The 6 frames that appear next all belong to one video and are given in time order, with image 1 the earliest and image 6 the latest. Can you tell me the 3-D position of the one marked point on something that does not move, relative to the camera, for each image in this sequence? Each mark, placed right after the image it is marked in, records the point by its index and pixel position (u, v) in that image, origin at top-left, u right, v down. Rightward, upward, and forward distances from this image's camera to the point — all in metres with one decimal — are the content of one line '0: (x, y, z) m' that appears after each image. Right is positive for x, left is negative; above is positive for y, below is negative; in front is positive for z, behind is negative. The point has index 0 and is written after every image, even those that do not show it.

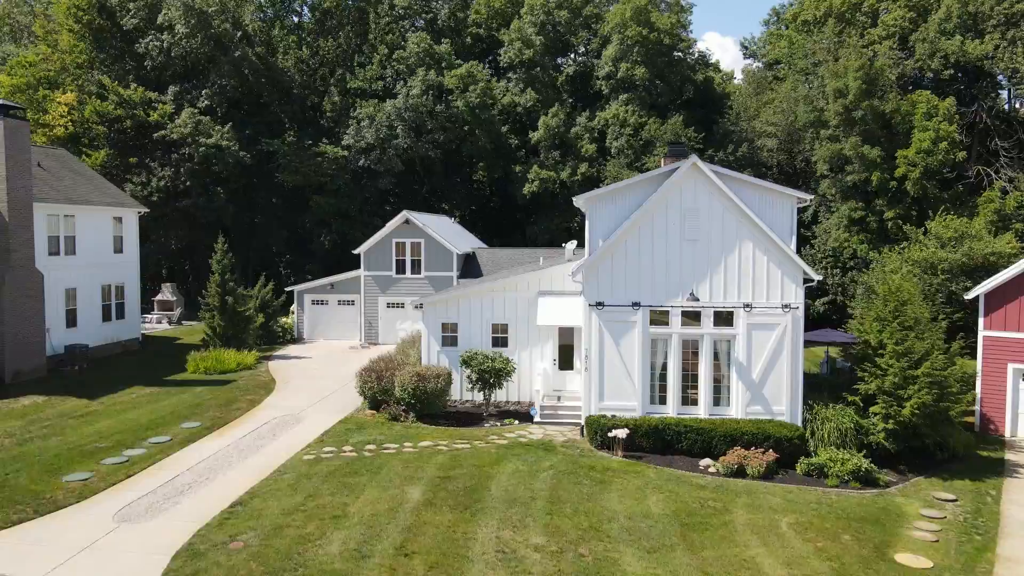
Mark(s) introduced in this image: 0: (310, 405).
0: (-4.6, -2.7, +17.2) m
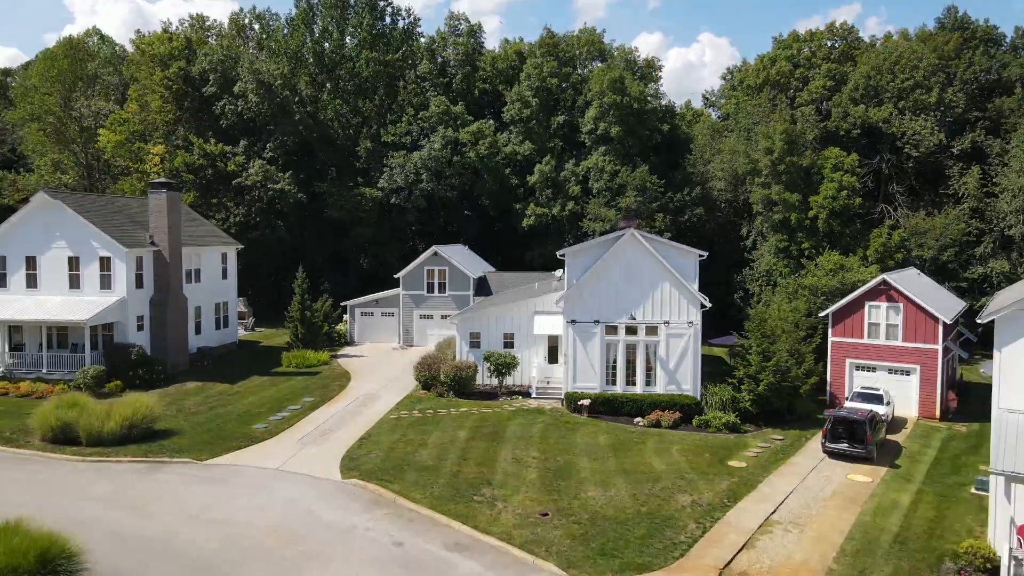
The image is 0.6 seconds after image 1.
0: (-4.4, -3.4, +25.4) m
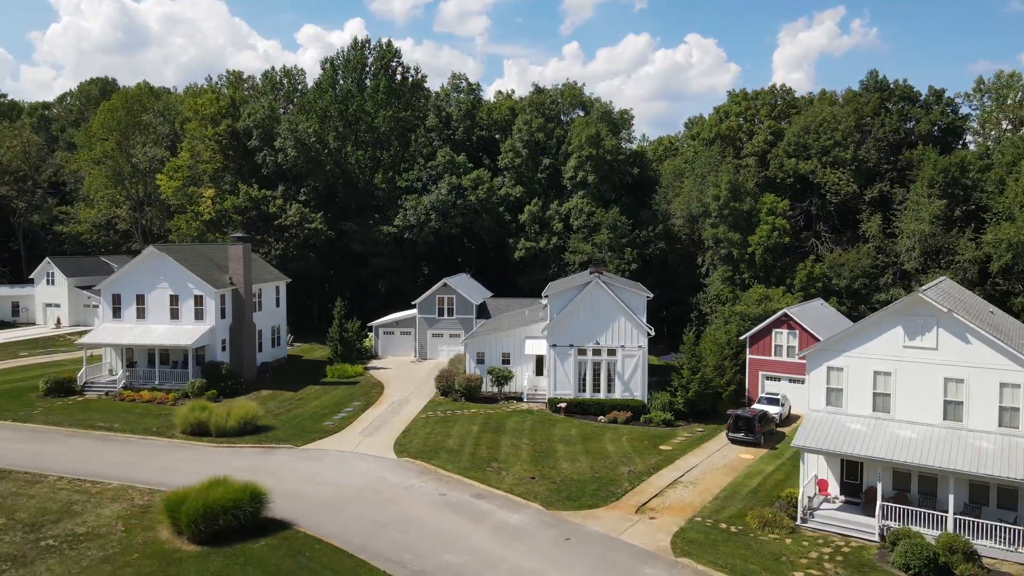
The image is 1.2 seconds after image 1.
0: (-4.6, -4.7, +33.4) m
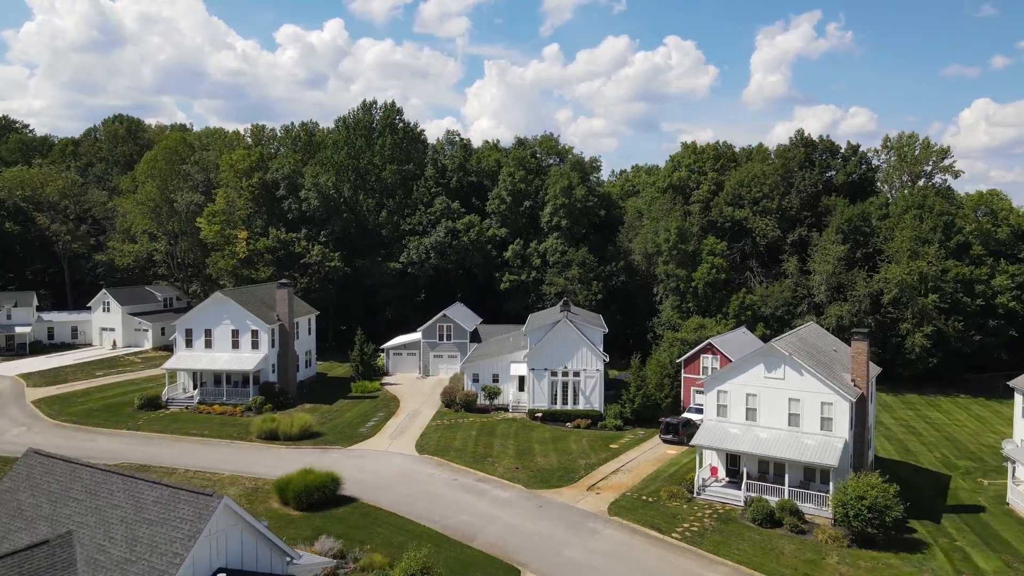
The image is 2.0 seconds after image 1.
0: (-5.3, -6.7, +42.7) m
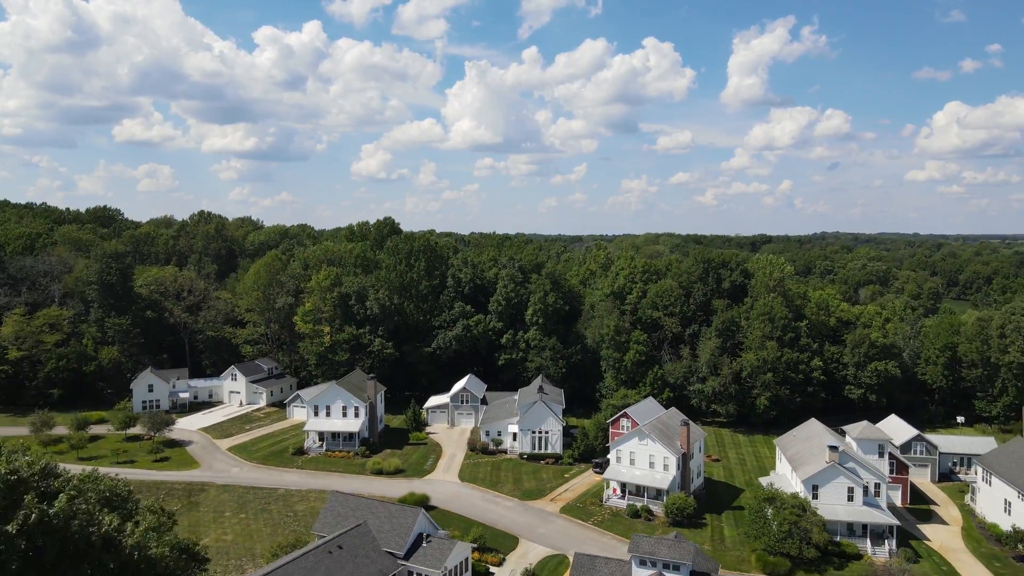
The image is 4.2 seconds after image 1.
0: (-5.6, -15.5, +71.6) m
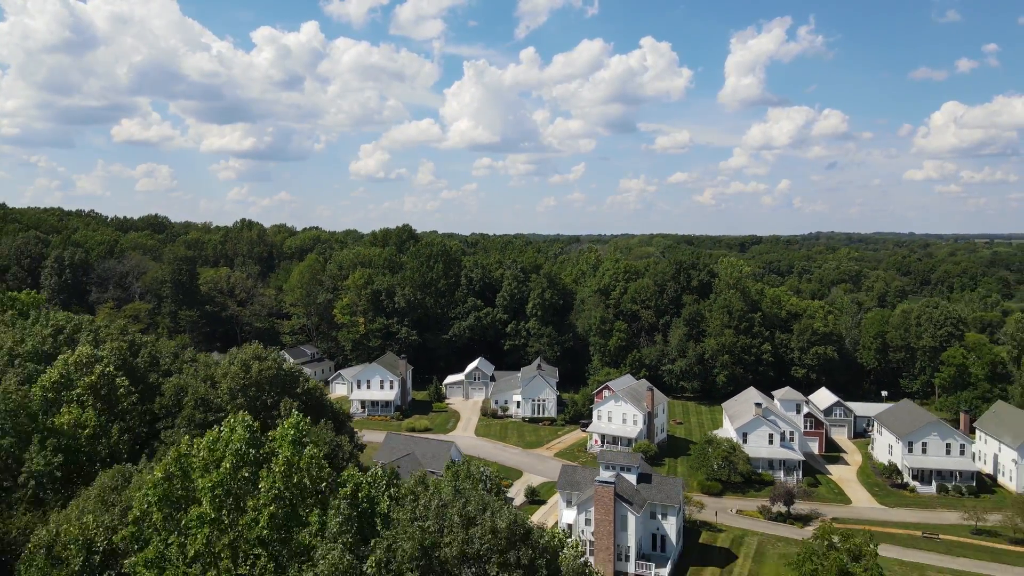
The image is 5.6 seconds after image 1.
0: (-5.1, -15.2, +89.1) m
